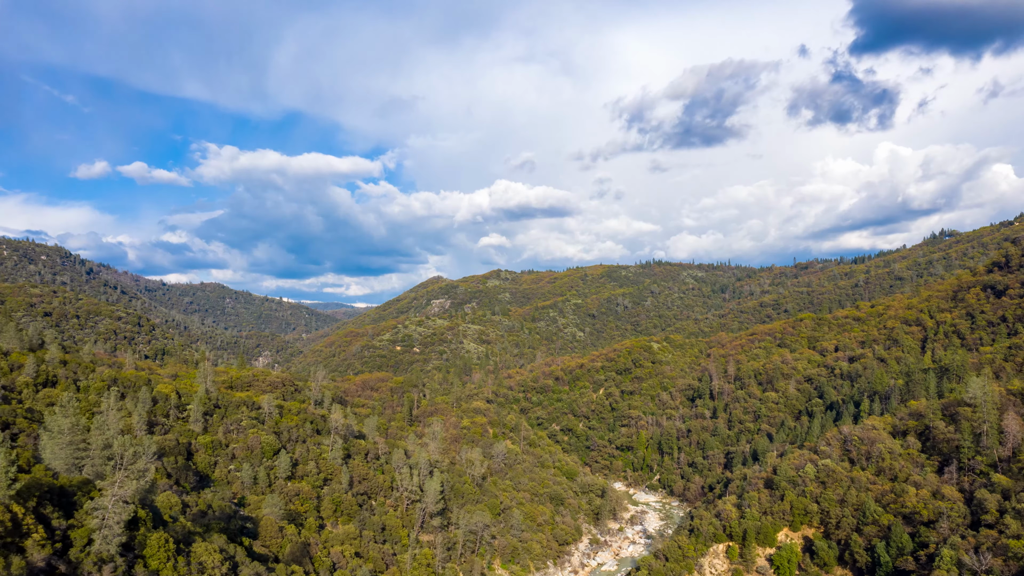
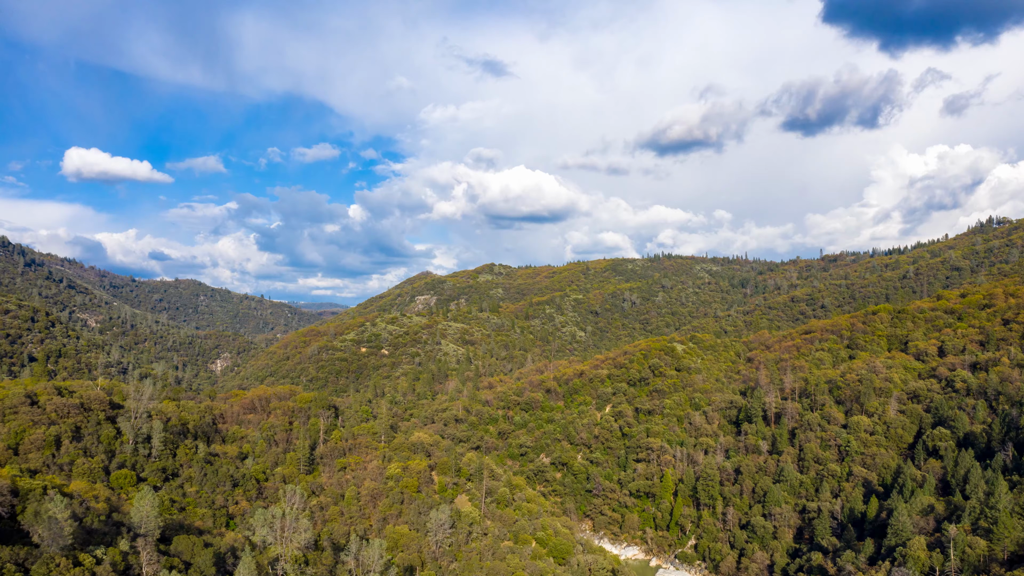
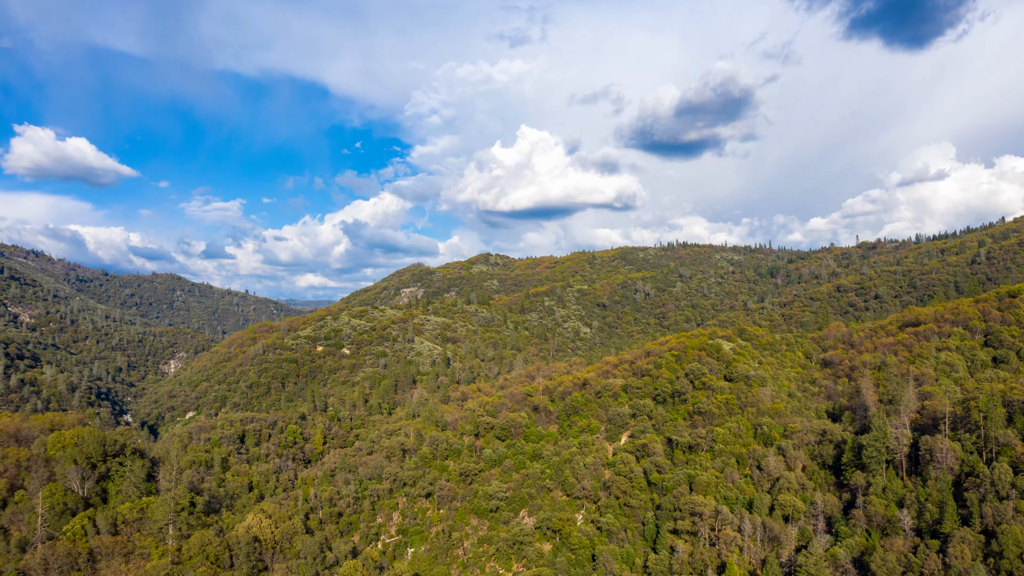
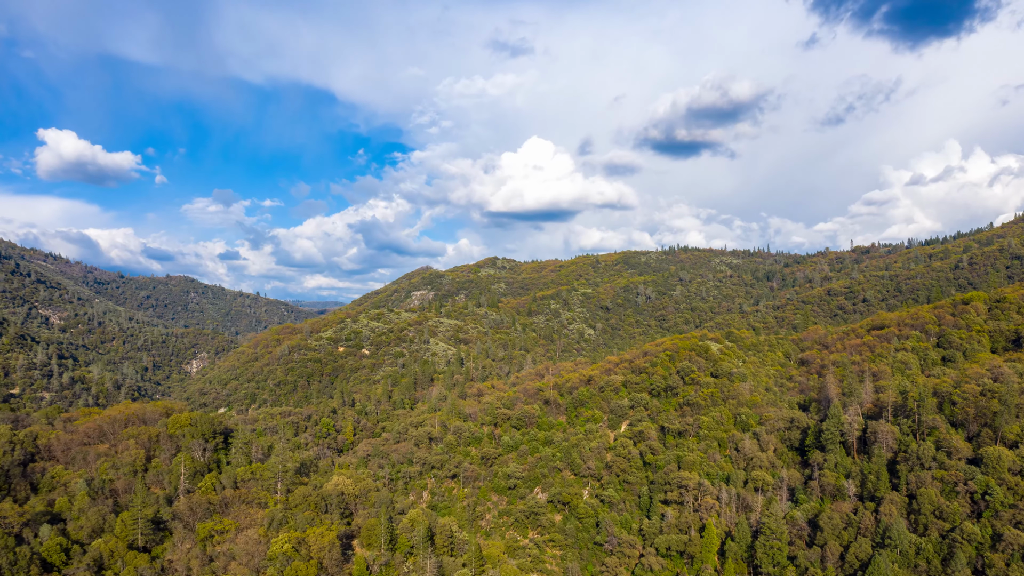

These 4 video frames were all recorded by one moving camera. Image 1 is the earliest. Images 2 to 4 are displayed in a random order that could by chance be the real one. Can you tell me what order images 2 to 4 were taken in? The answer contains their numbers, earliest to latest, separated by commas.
2, 4, 3
